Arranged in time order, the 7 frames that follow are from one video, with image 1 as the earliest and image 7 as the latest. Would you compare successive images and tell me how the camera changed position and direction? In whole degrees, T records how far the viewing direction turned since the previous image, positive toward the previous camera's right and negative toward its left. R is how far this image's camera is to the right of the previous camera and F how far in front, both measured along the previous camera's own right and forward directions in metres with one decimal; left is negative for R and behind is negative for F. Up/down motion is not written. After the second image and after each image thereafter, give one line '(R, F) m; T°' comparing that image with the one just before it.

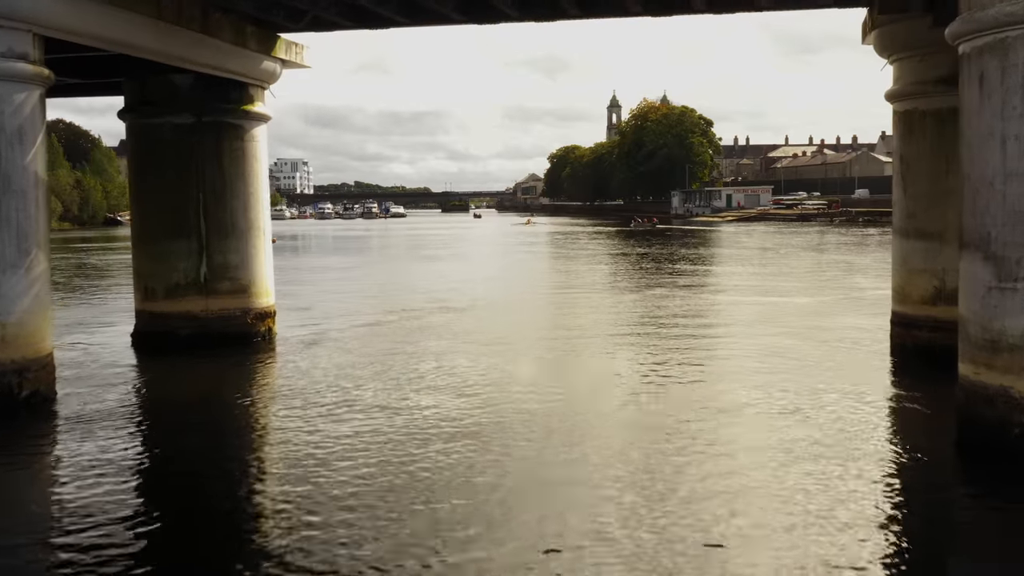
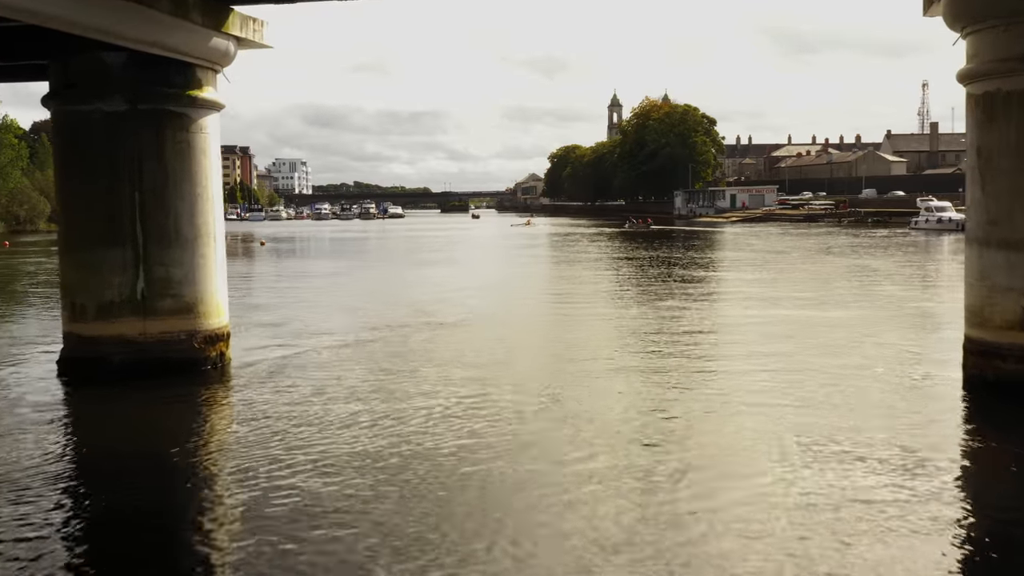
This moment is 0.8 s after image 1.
(+0.1, +2.1) m; 0°
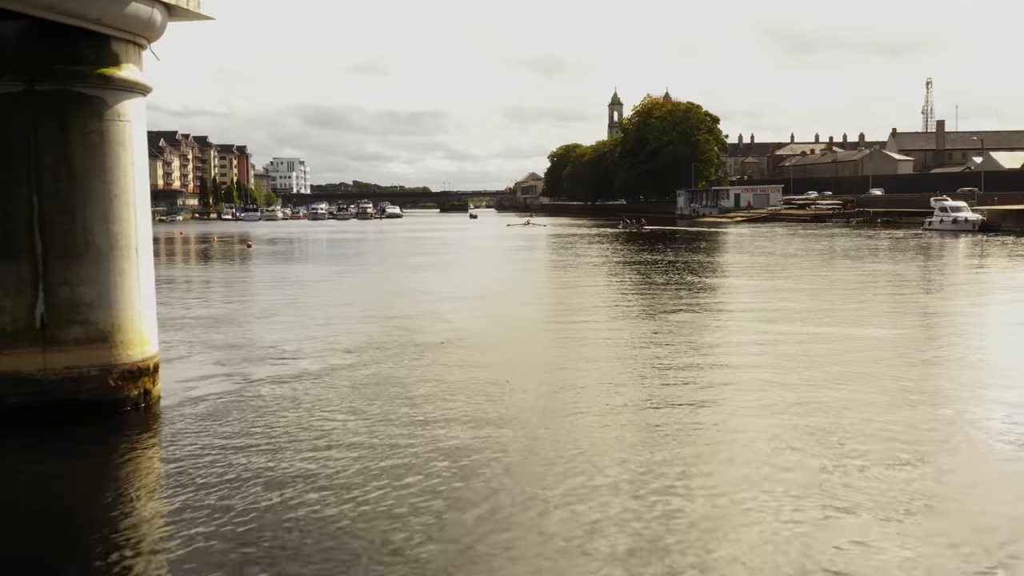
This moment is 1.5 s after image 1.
(+0.1, +2.2) m; 0°
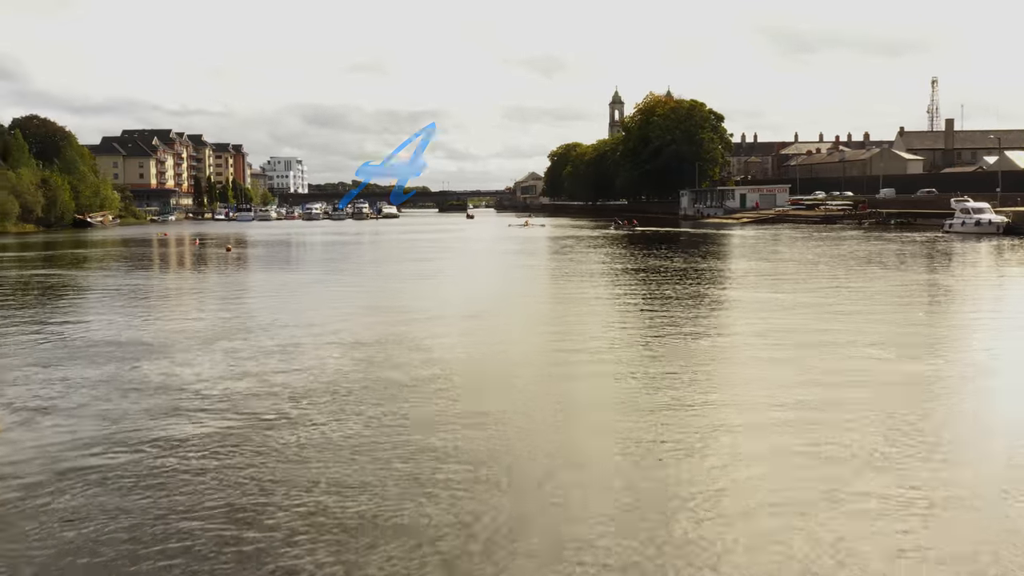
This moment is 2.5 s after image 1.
(+0.1, +3.0) m; 0°
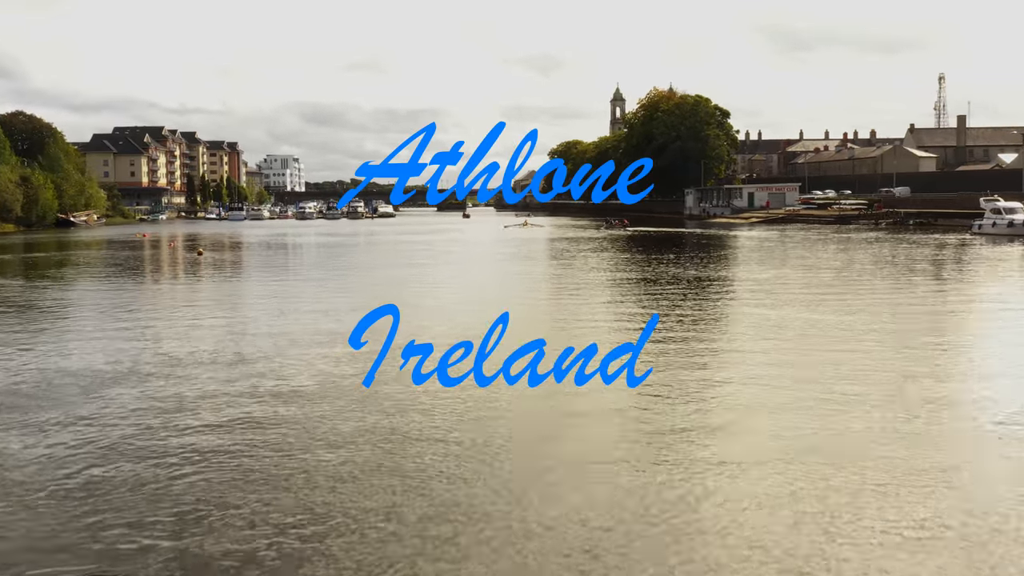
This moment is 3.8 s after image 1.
(+0.1, +3.7) m; 0°
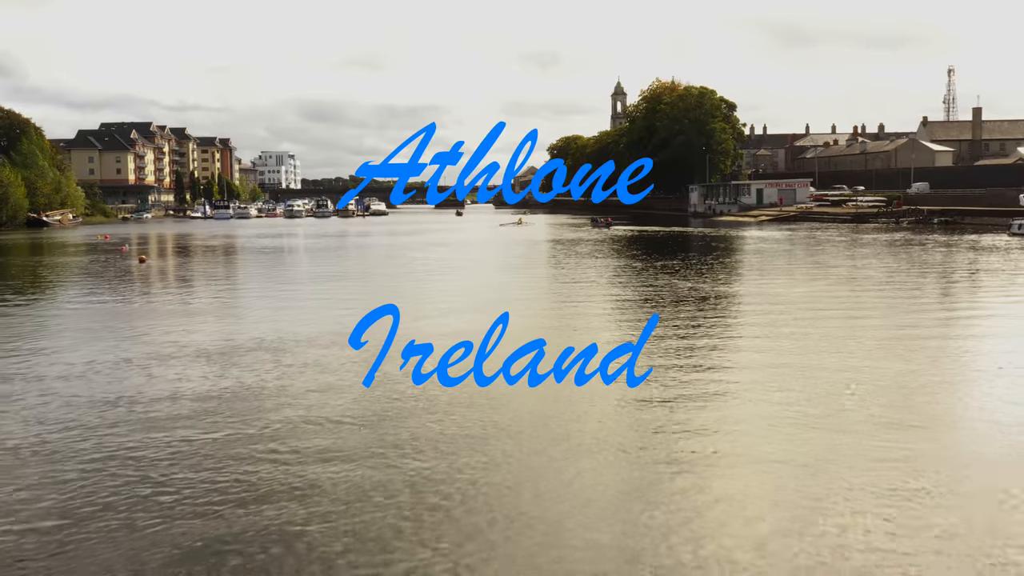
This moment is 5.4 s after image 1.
(+0.6, +5.1) m; 0°
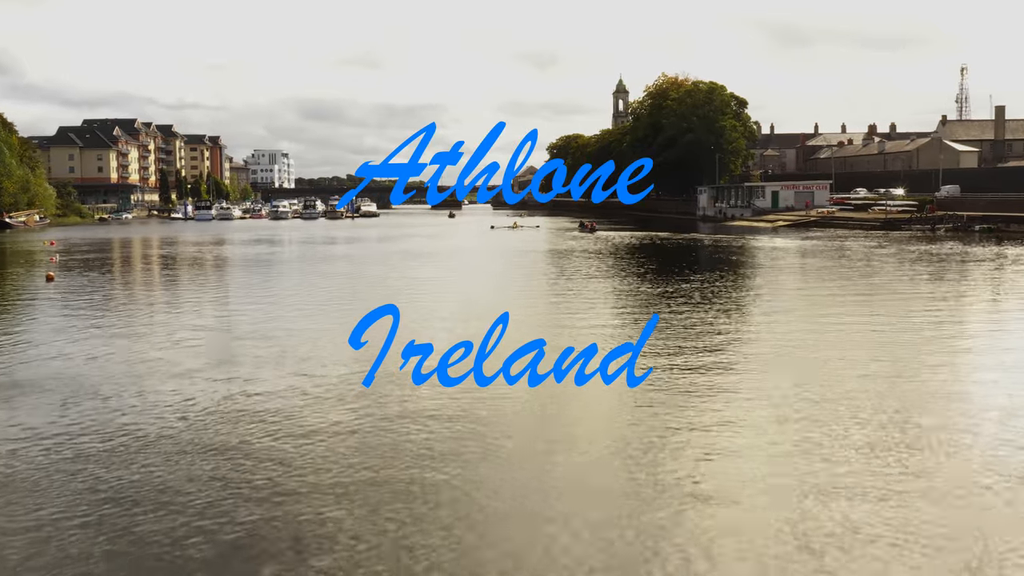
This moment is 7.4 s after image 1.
(+0.4, +6.5) m; 0°
